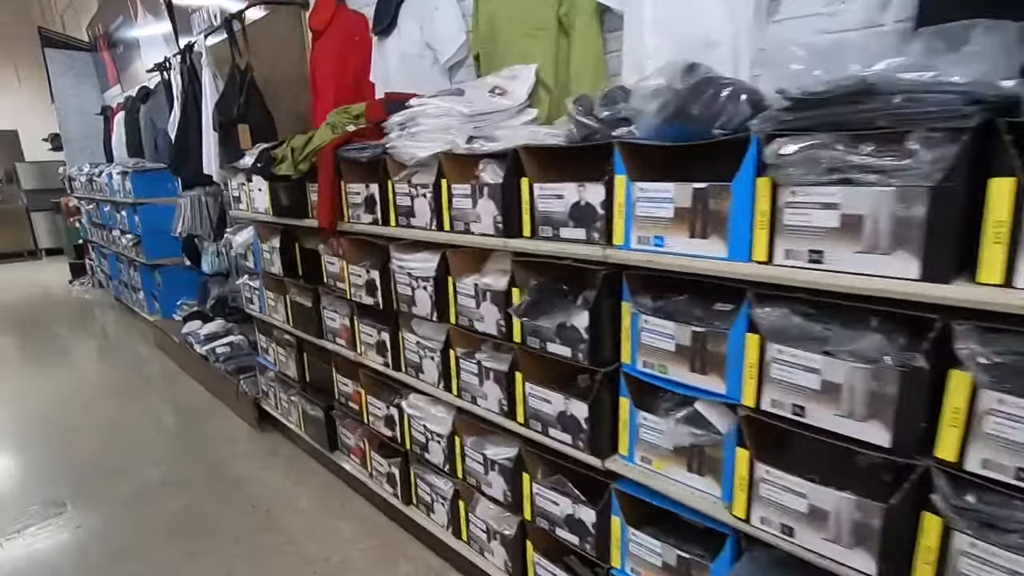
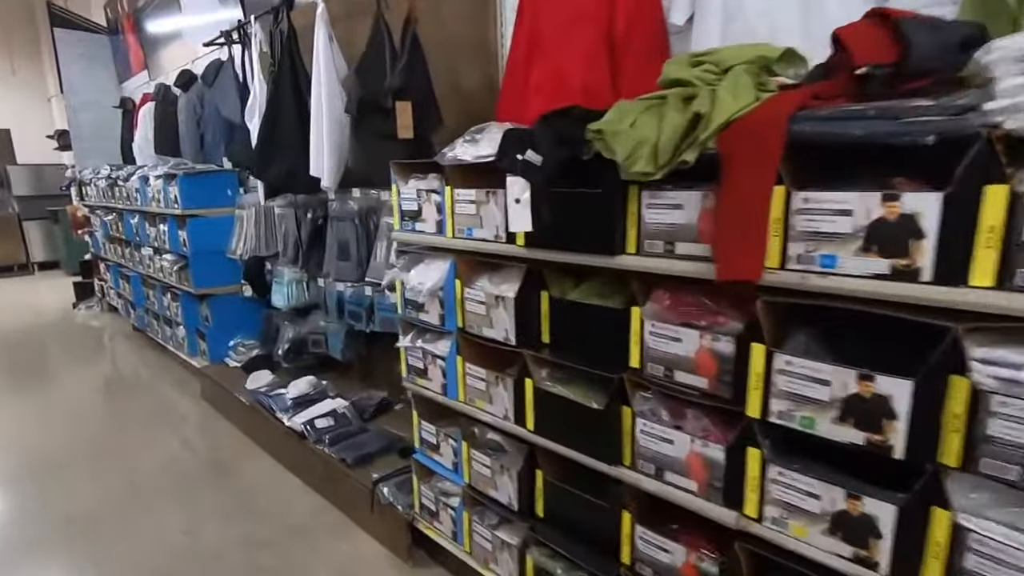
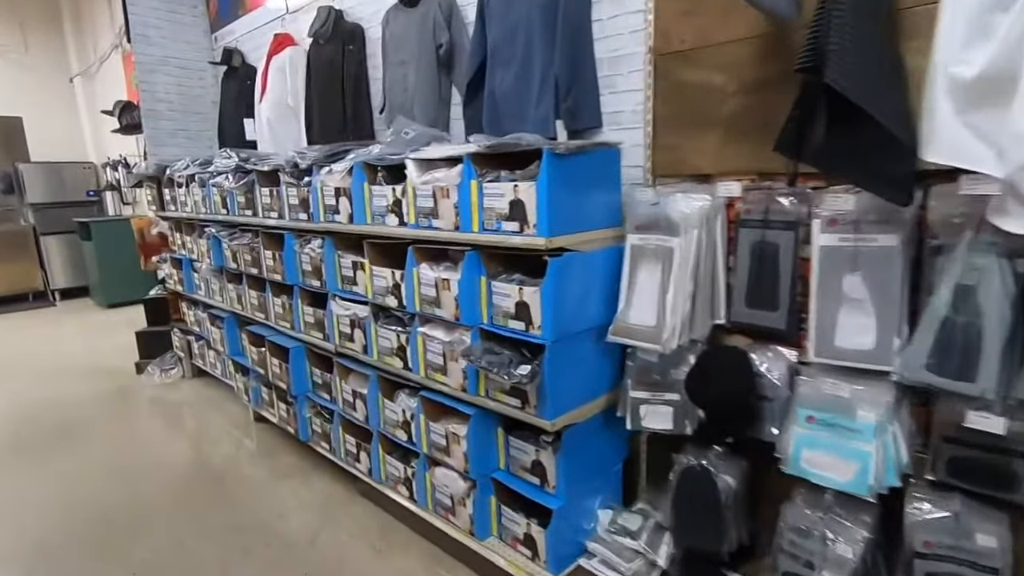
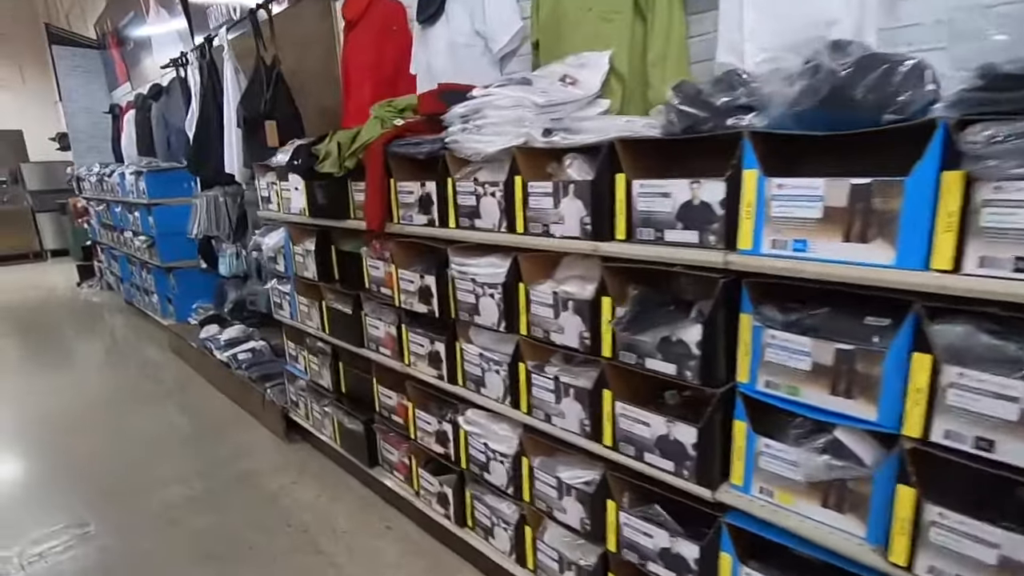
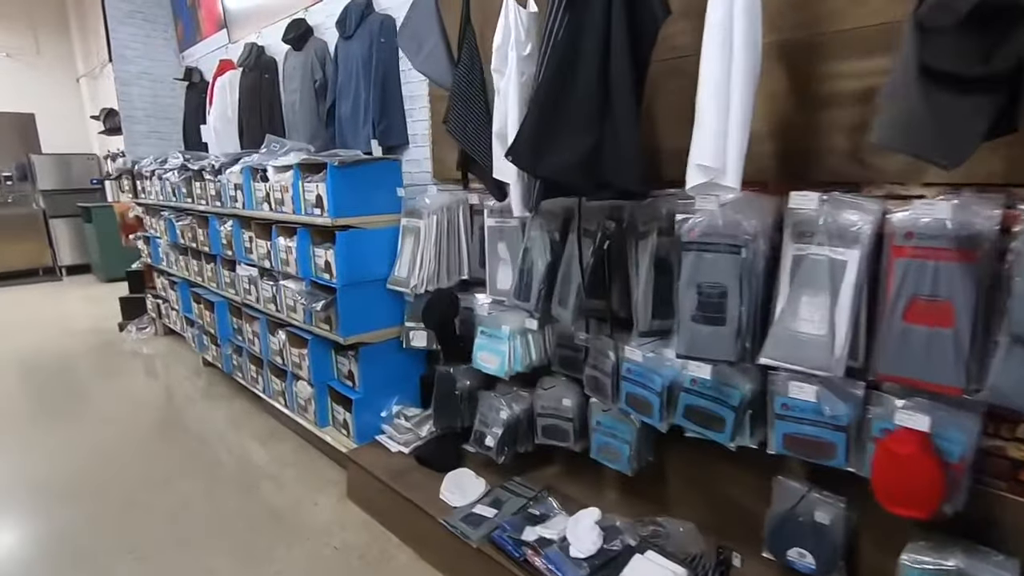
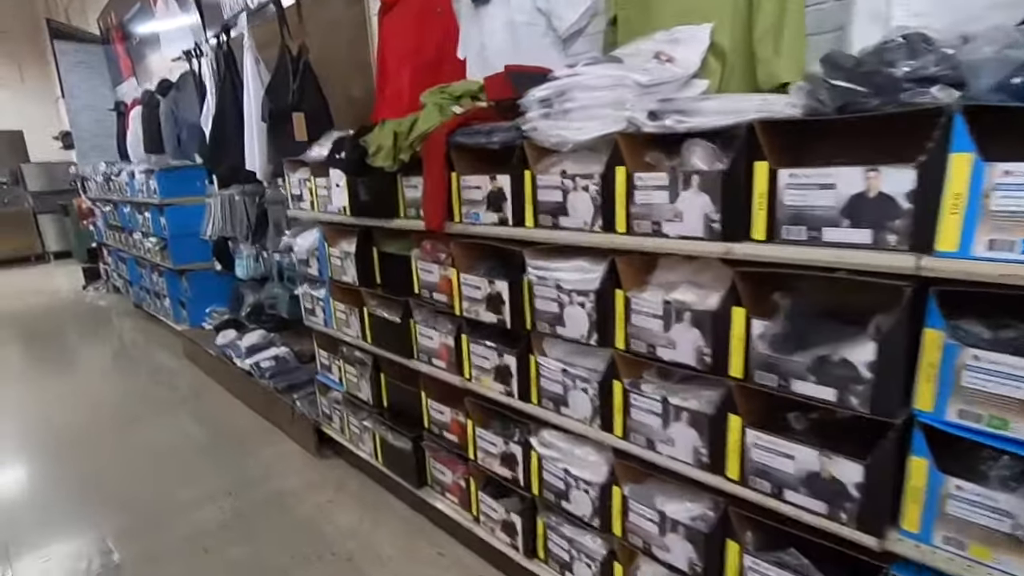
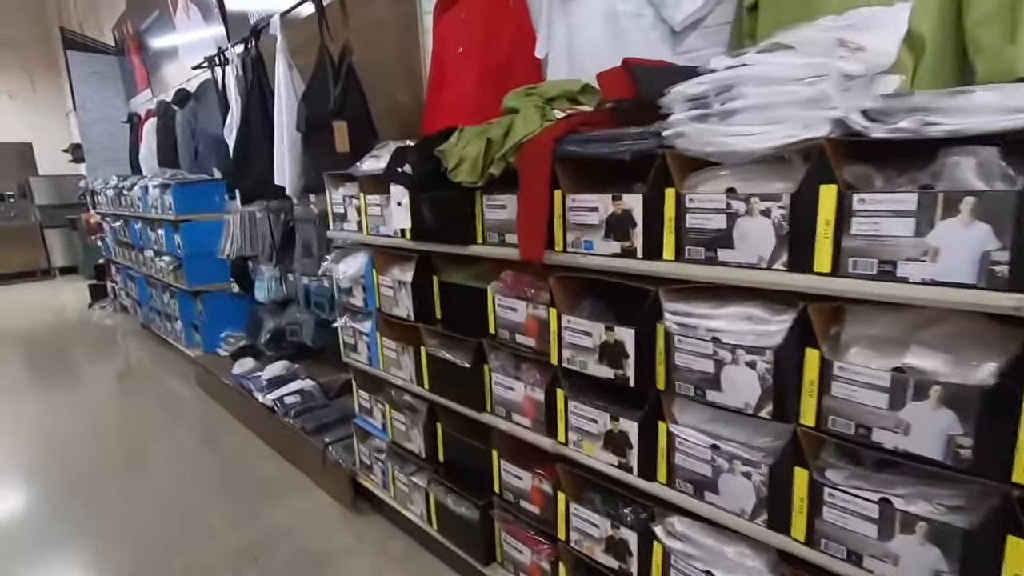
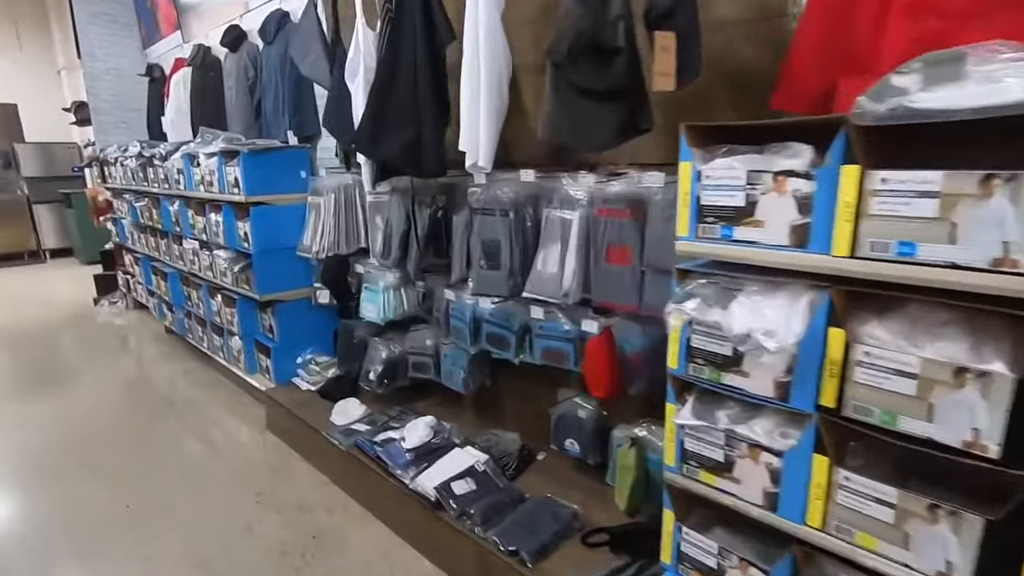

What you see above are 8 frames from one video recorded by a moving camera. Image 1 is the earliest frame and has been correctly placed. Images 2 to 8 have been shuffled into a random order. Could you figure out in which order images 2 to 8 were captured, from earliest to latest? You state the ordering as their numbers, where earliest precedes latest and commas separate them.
4, 6, 7, 2, 8, 5, 3
